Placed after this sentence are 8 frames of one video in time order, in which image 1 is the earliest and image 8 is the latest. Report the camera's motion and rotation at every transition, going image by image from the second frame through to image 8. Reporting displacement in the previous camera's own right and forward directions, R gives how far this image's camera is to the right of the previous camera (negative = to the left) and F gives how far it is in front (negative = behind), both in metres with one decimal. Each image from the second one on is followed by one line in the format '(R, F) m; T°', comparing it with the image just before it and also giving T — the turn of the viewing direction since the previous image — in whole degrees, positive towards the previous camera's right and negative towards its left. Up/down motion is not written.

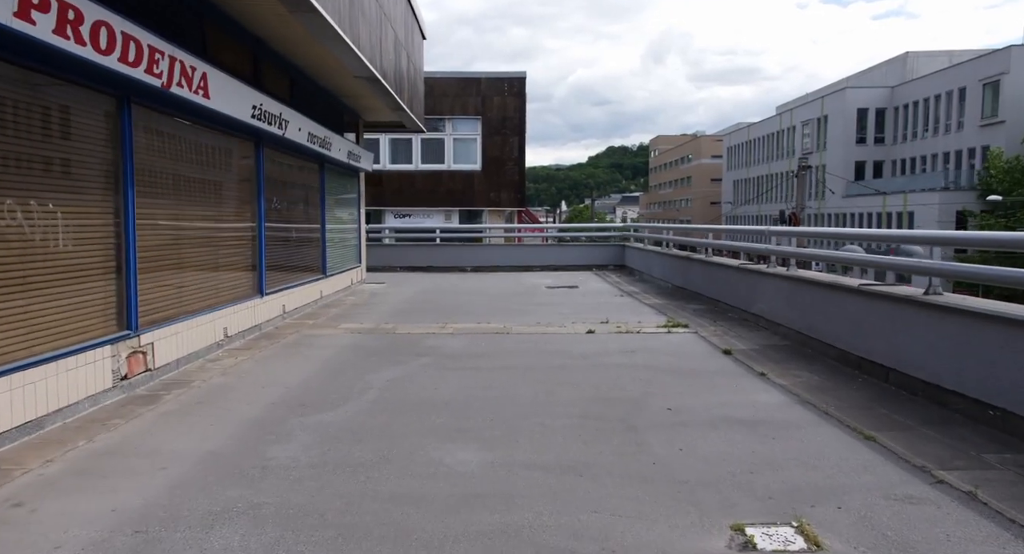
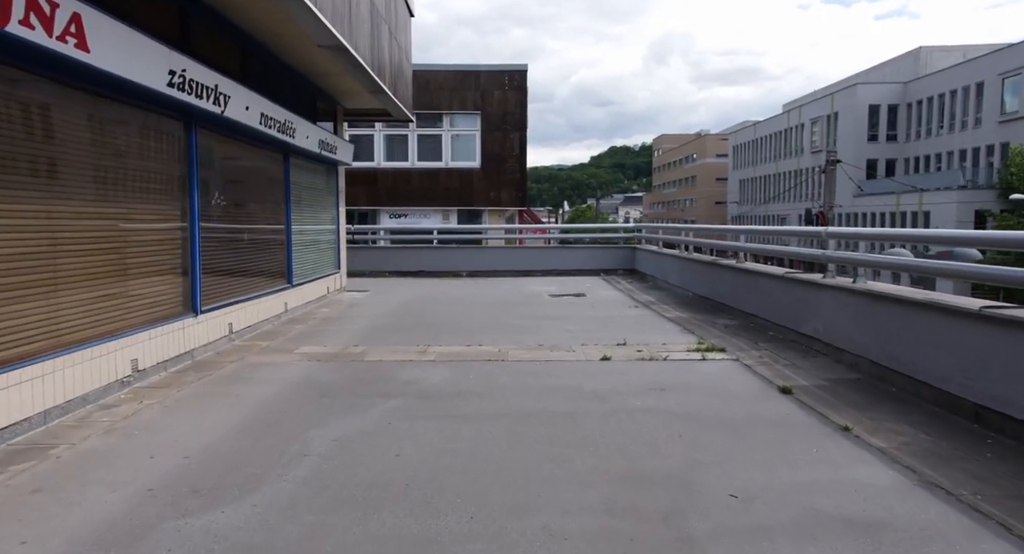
(+0.1, +1.6) m; 0°
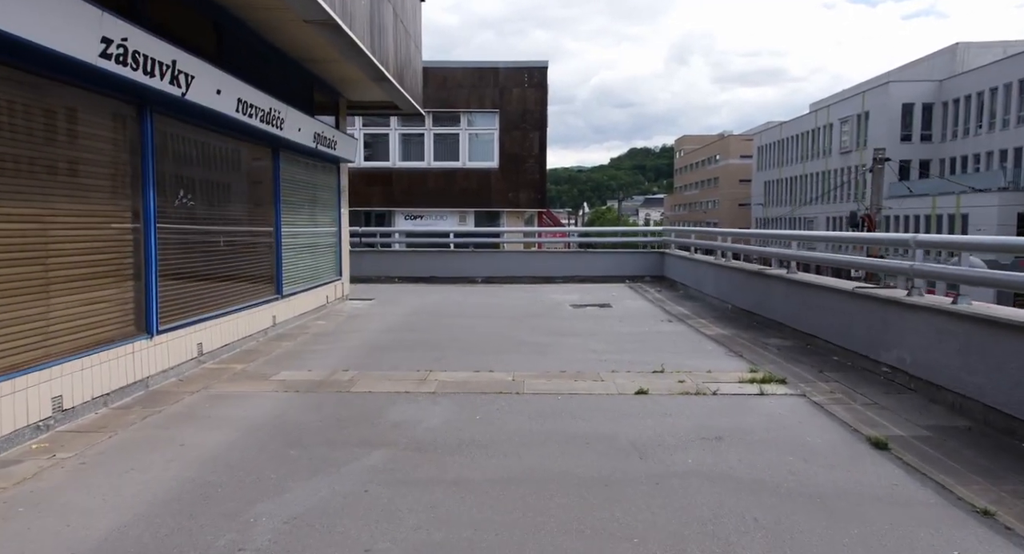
(0.0, +1.1) m; -2°
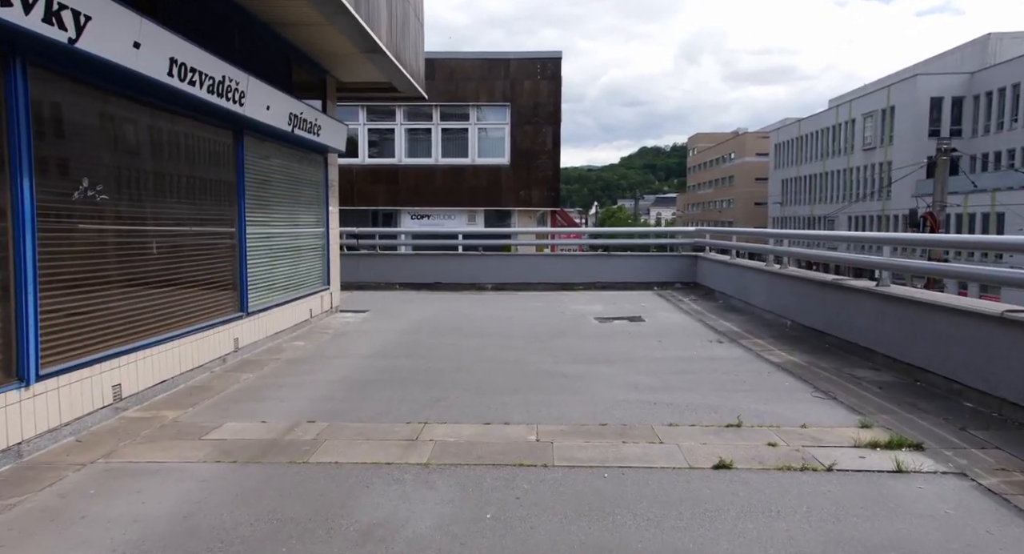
(-0.1, +1.6) m; -1°
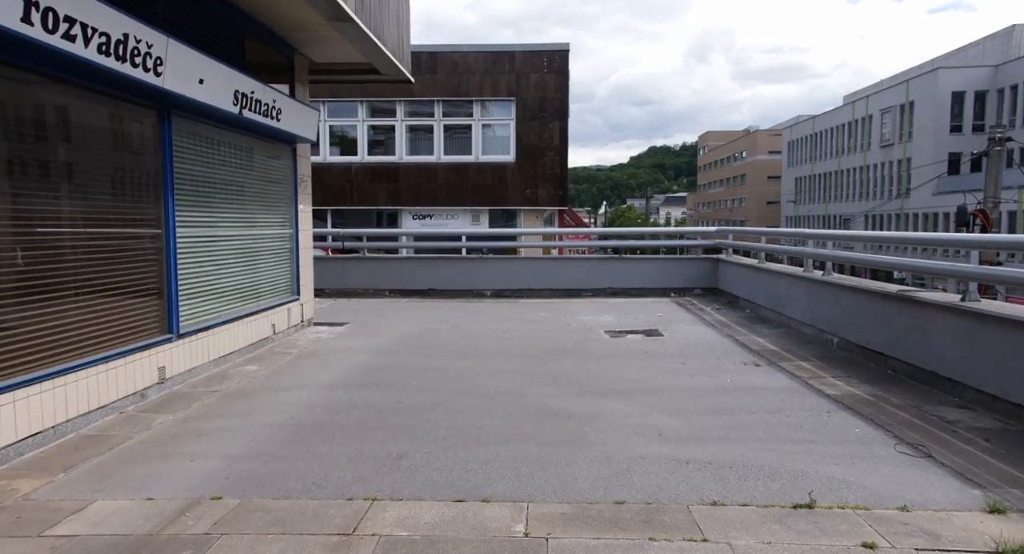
(+0.2, +1.3) m; -1°
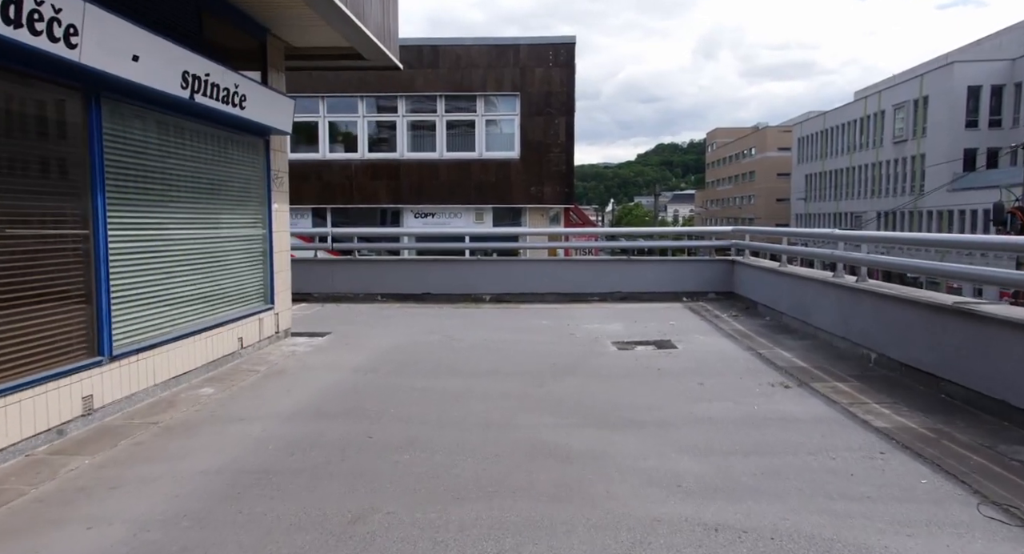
(+0.1, +0.8) m; -1°
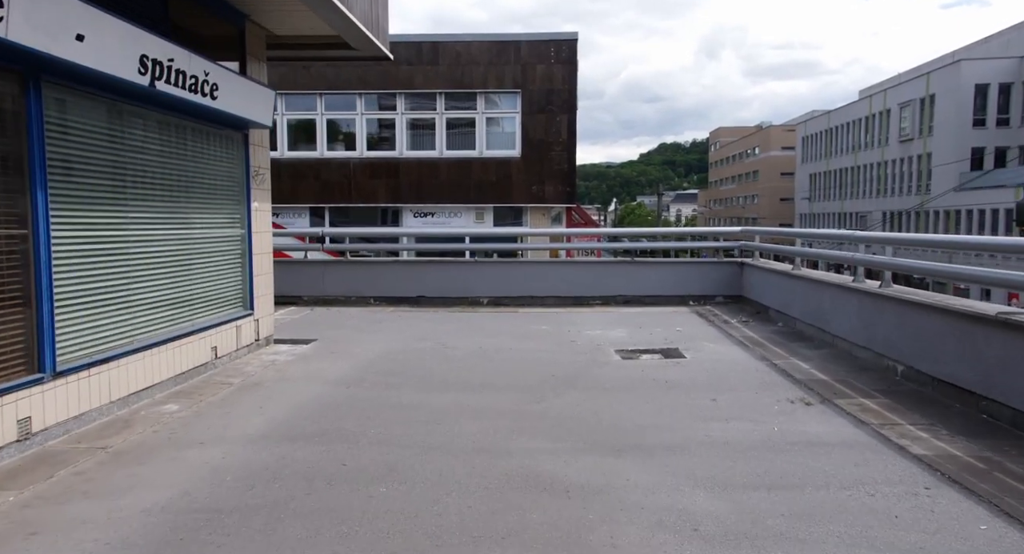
(+0.1, +0.5) m; 0°
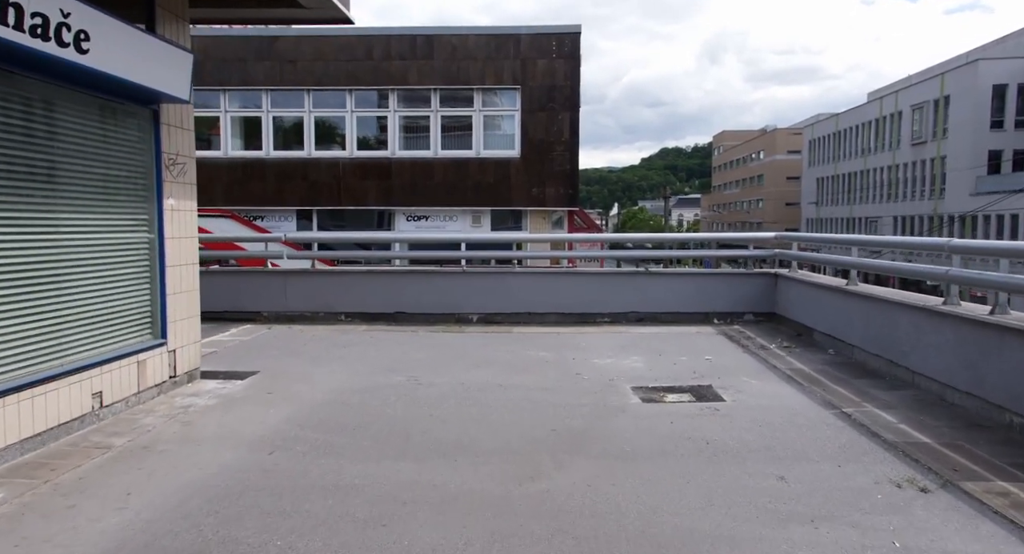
(+0.1, +1.6) m; 0°
